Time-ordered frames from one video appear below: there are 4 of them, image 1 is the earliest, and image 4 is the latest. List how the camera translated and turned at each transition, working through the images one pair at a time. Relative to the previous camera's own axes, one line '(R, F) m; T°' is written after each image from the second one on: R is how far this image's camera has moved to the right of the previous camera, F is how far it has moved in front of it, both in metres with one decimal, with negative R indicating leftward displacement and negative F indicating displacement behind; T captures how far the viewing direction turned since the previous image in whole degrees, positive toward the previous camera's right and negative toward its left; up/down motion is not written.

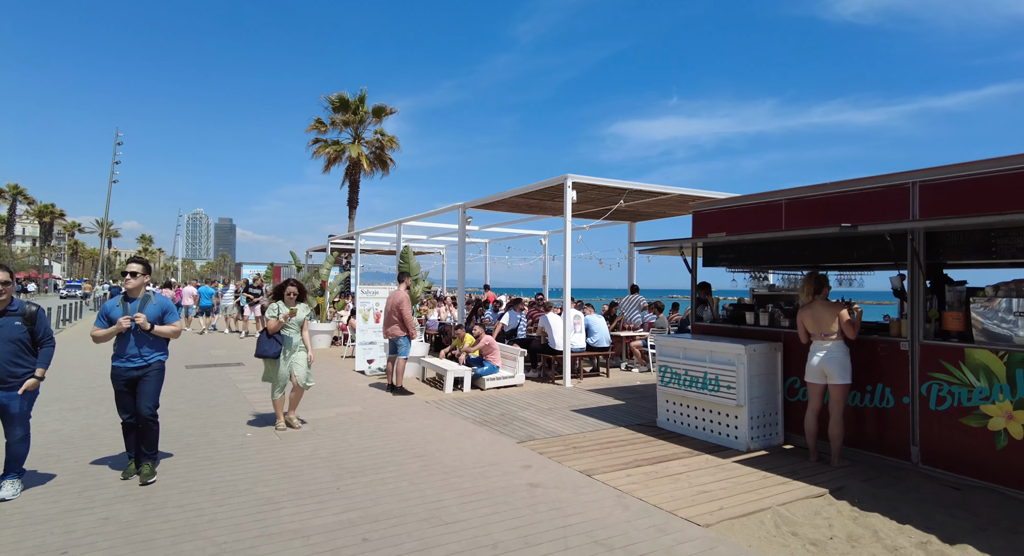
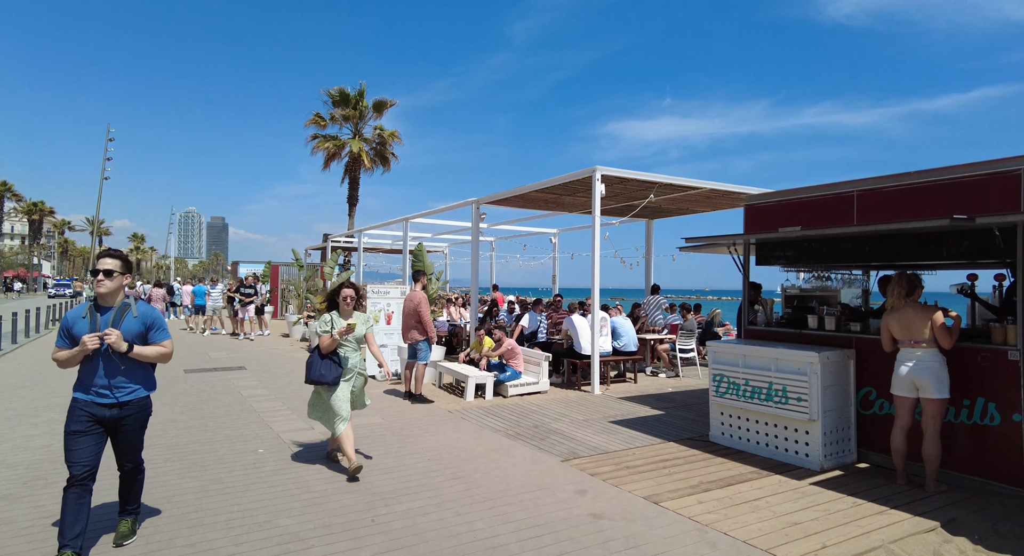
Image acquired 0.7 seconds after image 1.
(-0.5, +0.7) m; +1°
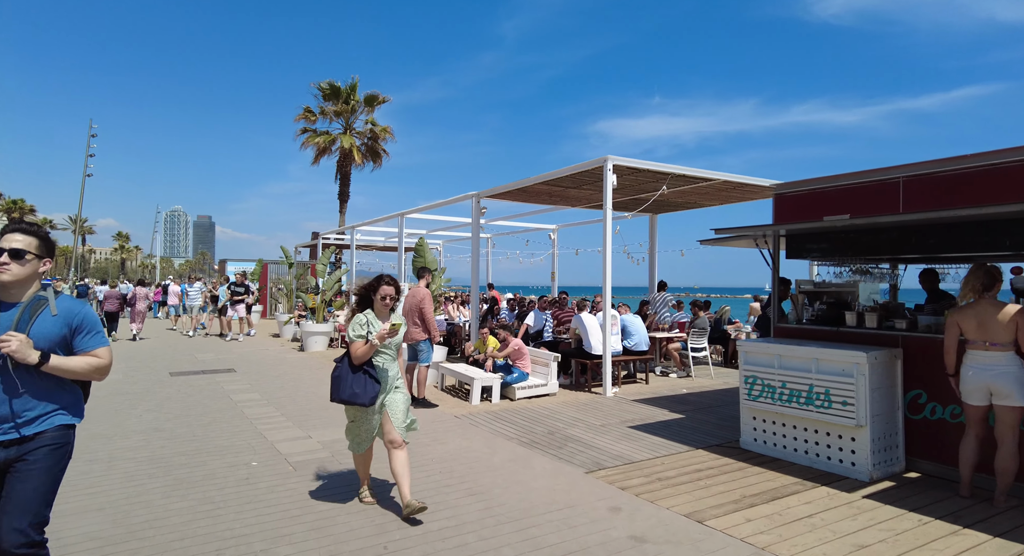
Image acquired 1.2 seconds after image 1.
(-0.2, +0.5) m; +1°
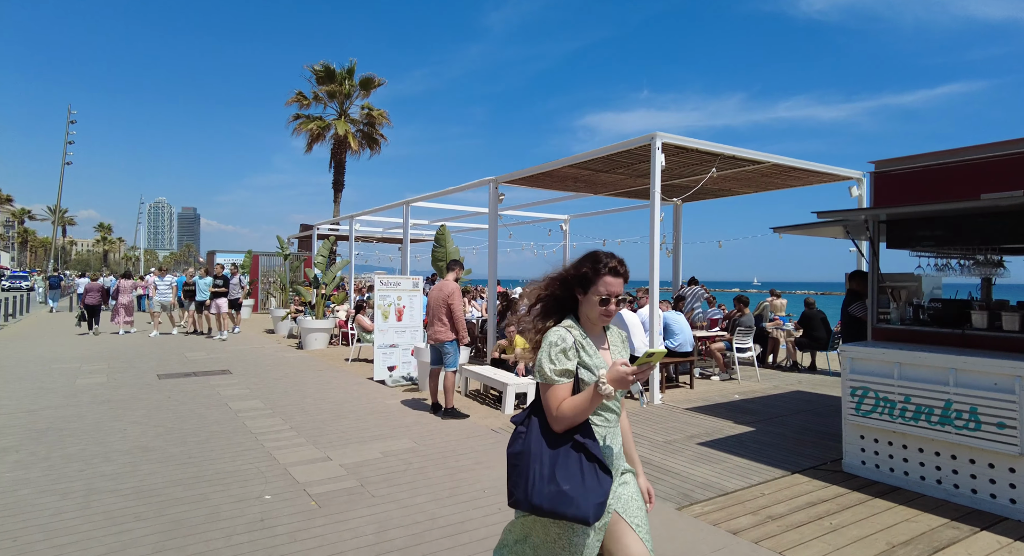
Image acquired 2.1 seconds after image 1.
(-0.6, +1.0) m; +1°
